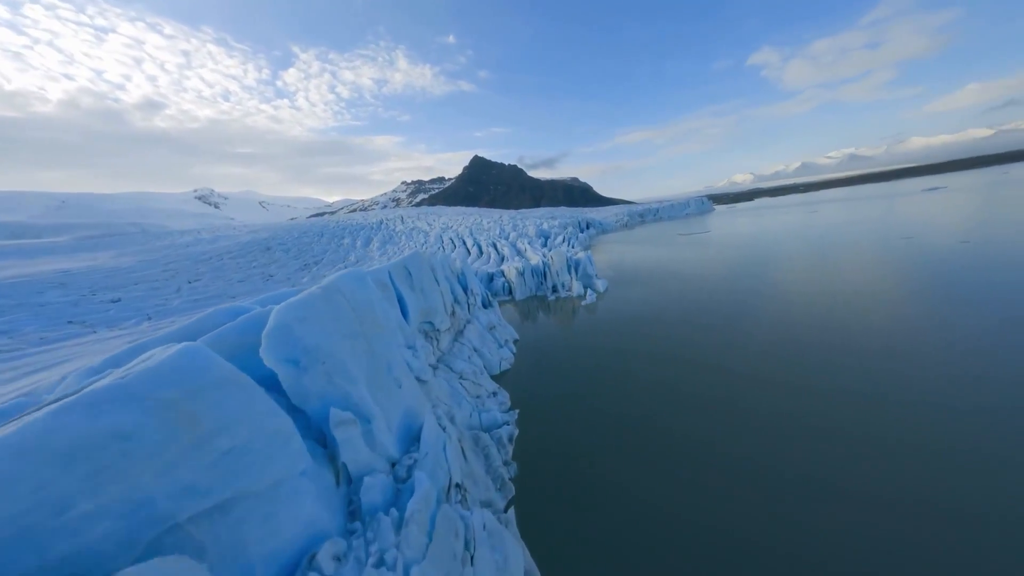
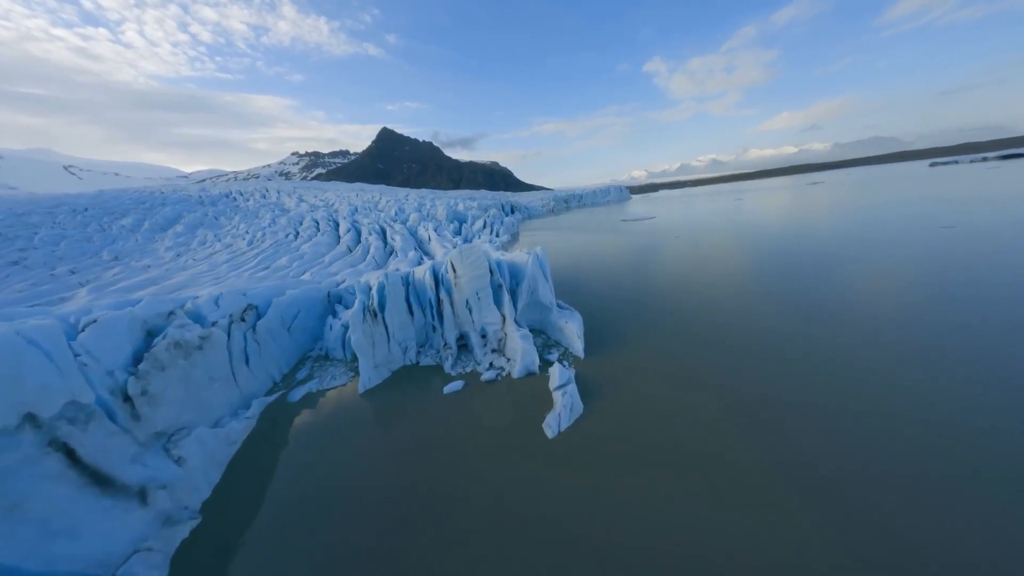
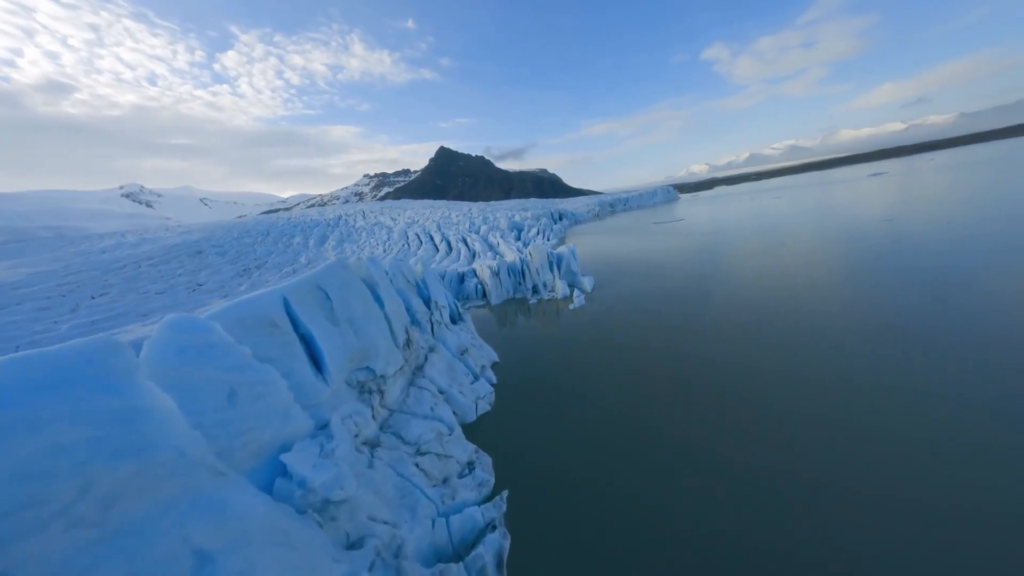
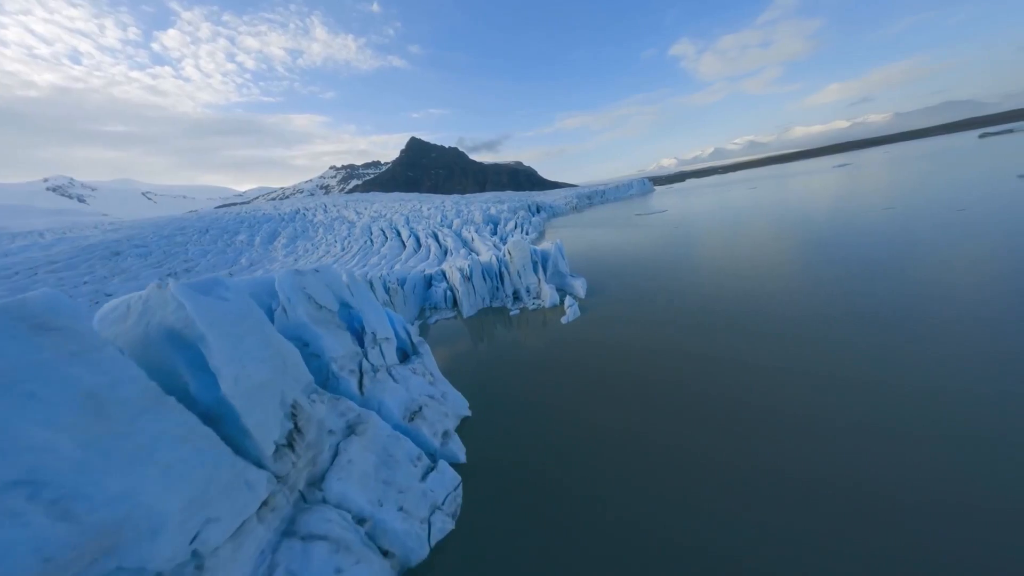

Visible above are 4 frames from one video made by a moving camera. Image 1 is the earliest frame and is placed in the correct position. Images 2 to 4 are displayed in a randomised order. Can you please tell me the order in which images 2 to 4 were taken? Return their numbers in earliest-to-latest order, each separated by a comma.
3, 4, 2
